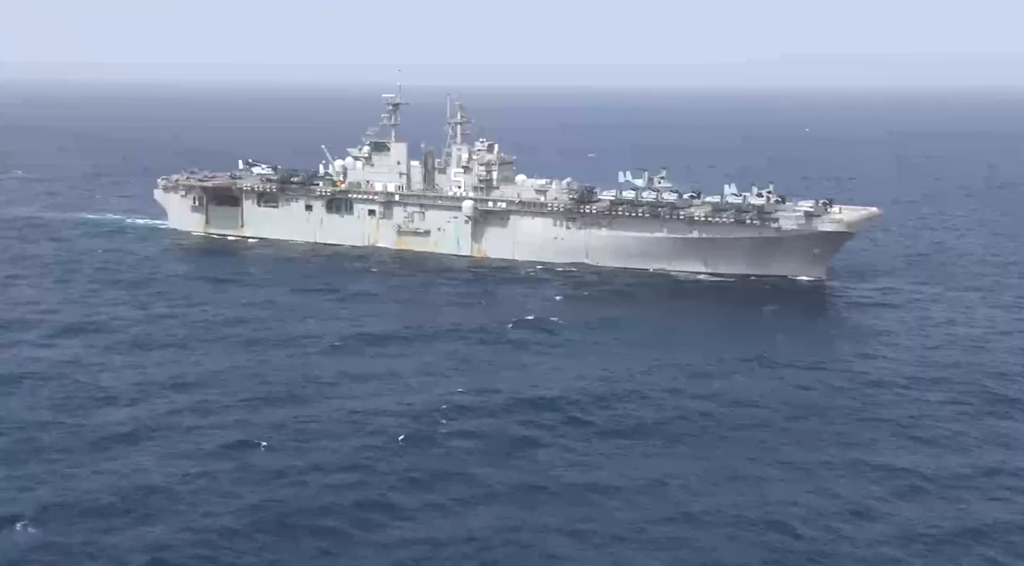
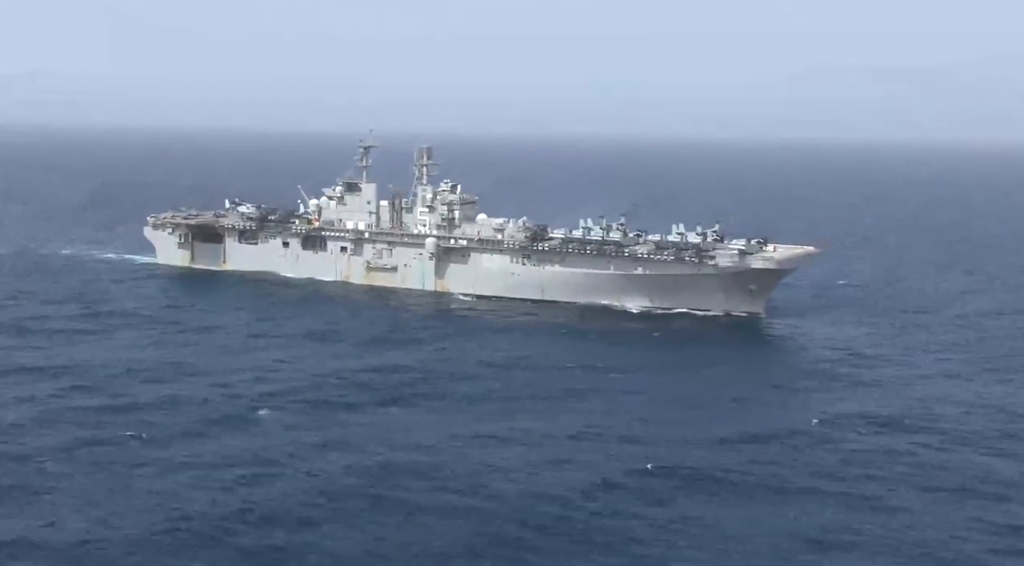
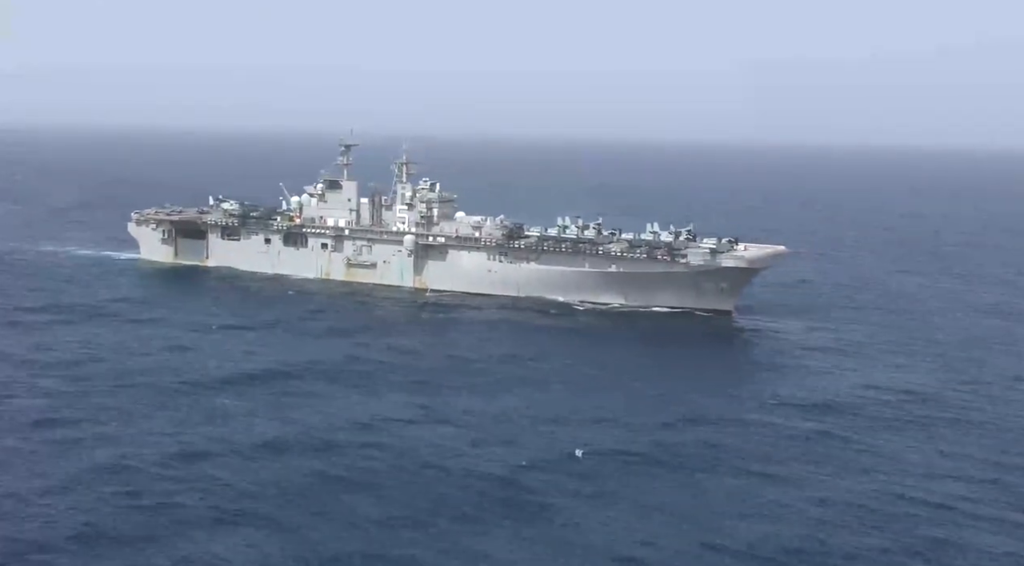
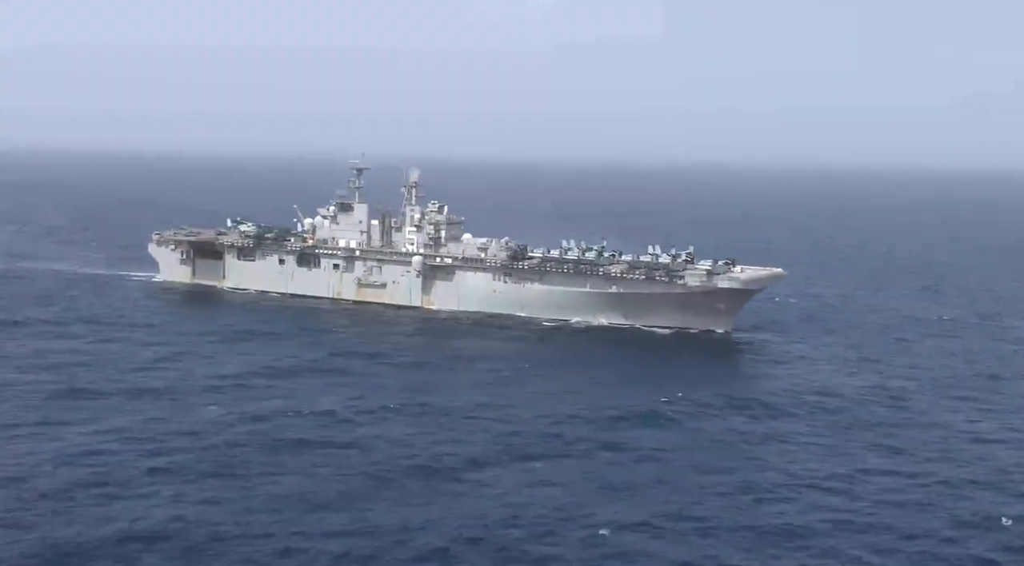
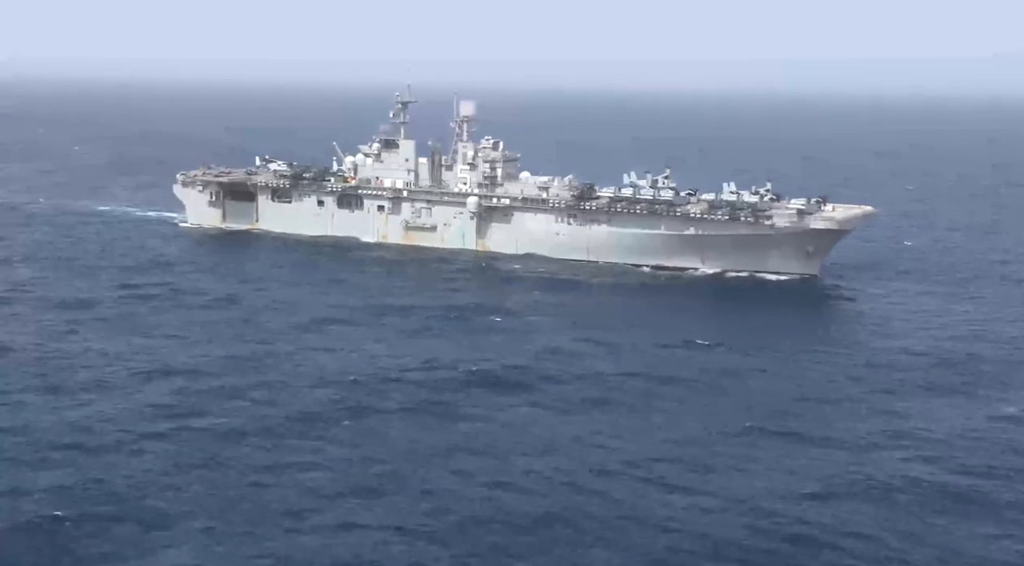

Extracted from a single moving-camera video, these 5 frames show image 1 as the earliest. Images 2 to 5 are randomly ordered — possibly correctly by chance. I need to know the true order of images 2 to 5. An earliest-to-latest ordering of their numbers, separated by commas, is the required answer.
5, 2, 3, 4
